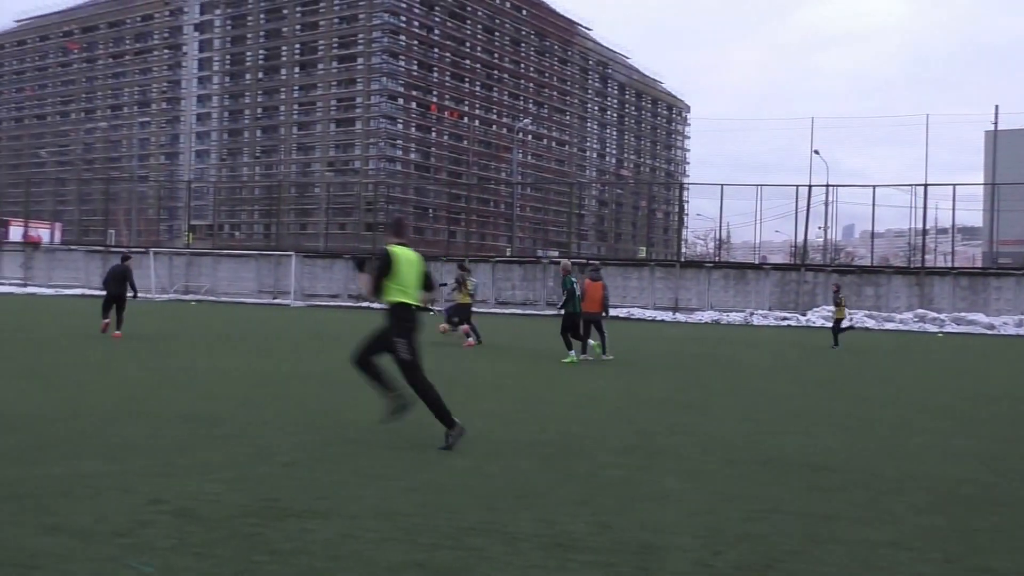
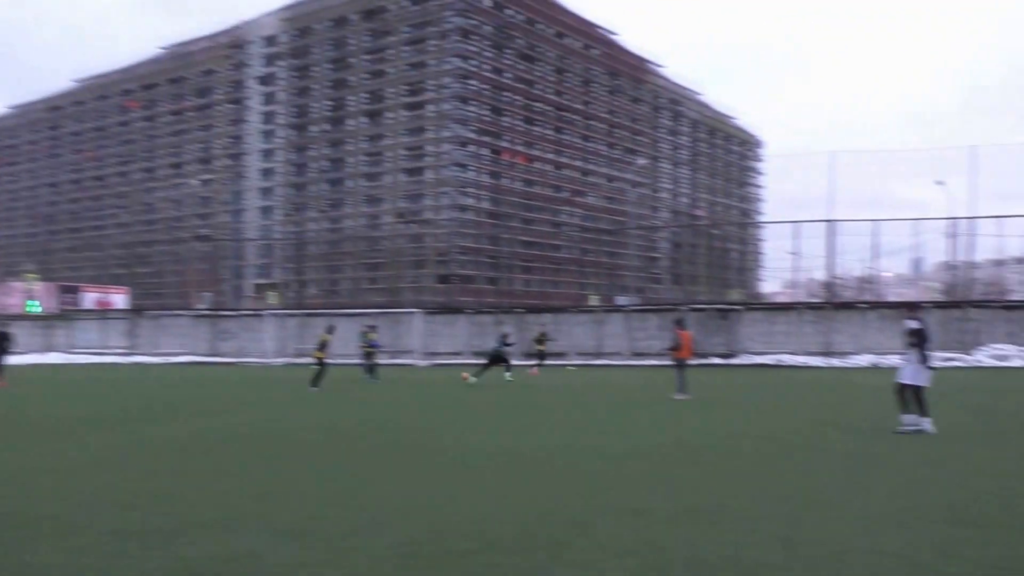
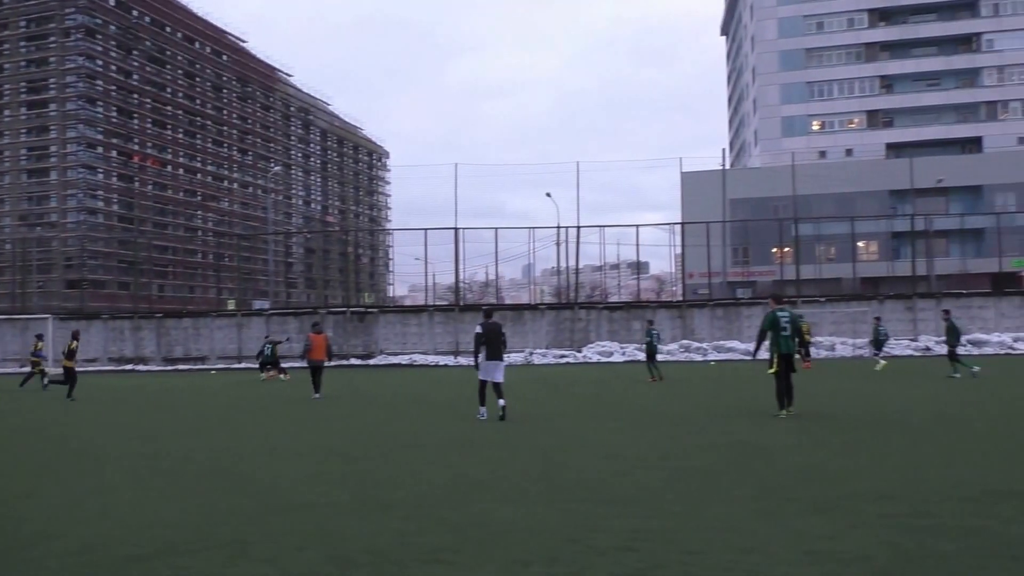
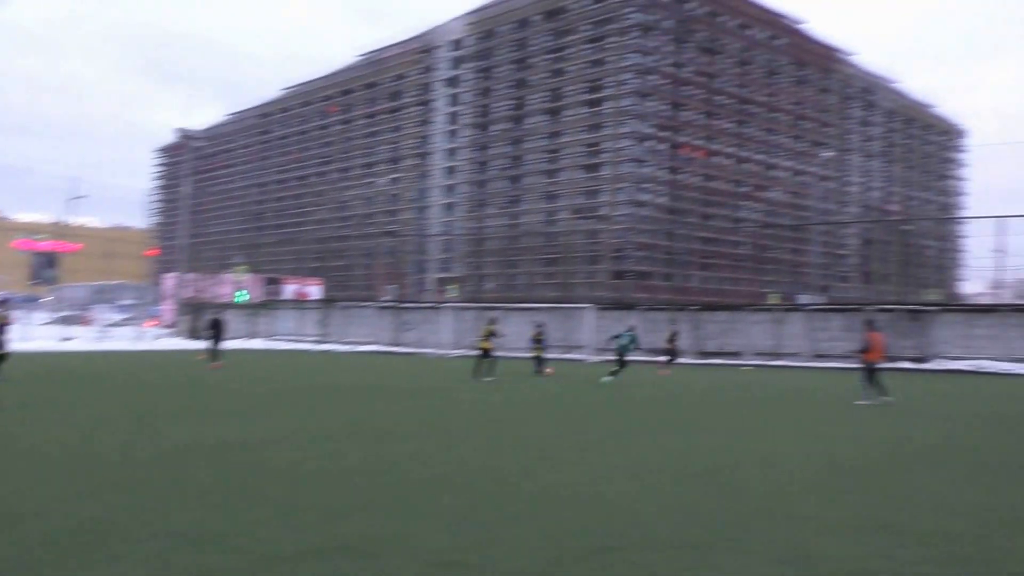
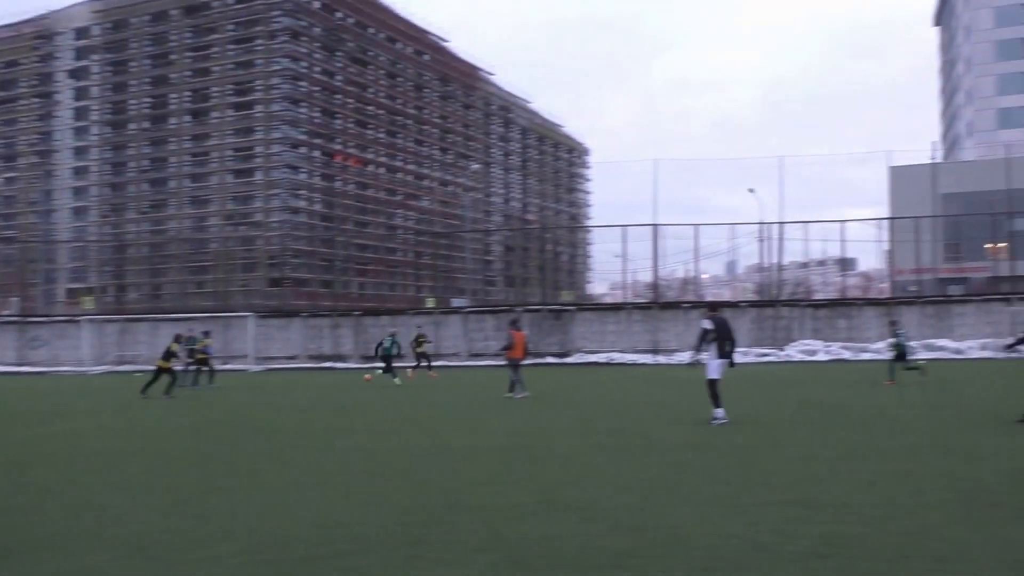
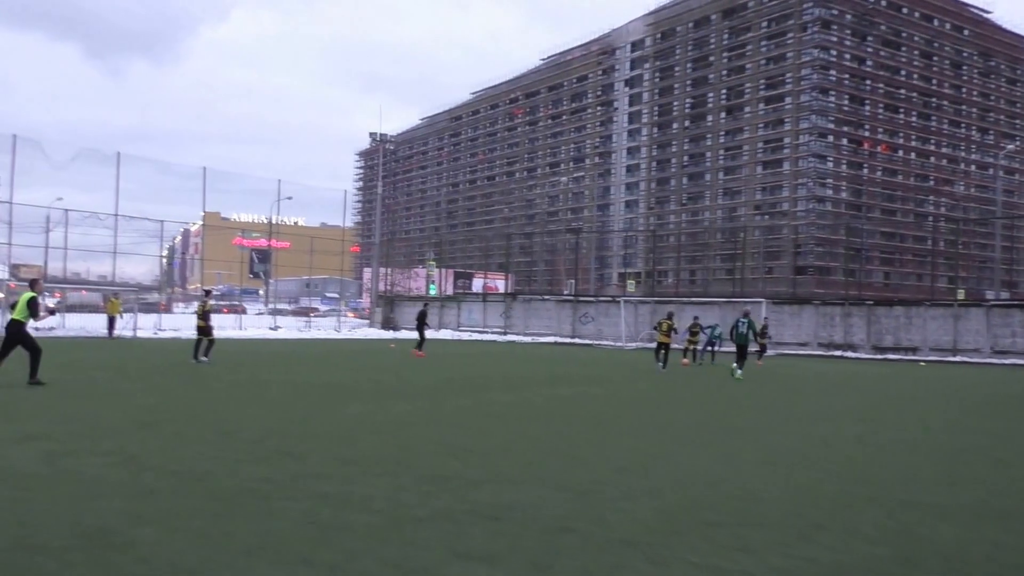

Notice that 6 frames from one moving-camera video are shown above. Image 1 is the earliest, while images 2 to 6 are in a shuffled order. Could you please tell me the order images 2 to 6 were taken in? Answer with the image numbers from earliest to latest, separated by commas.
6, 4, 2, 5, 3
